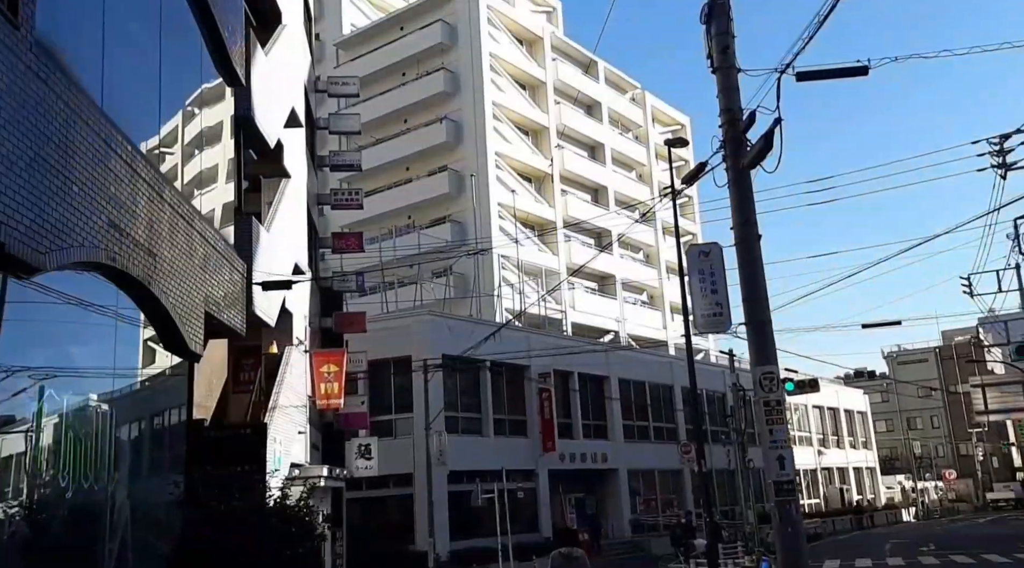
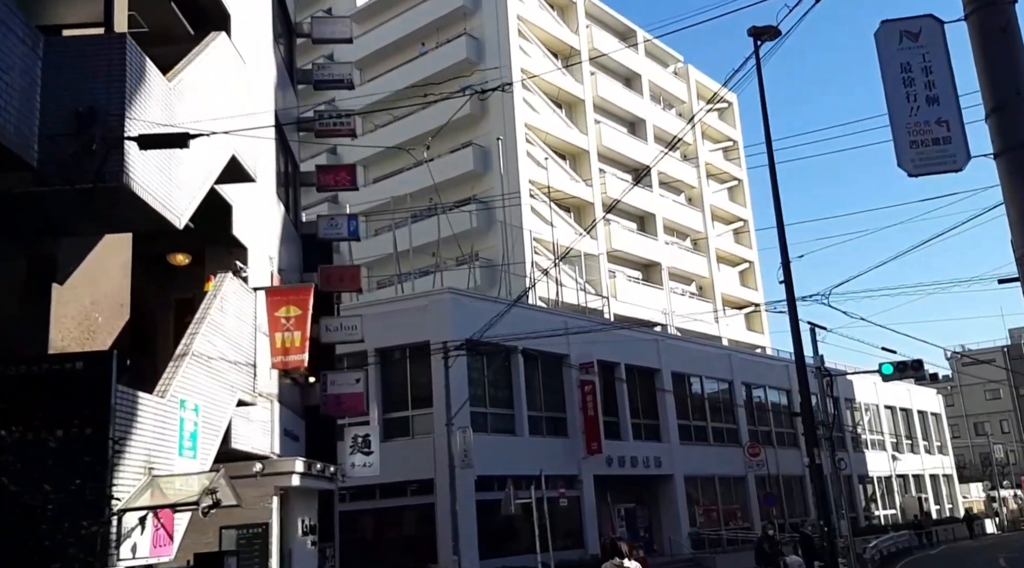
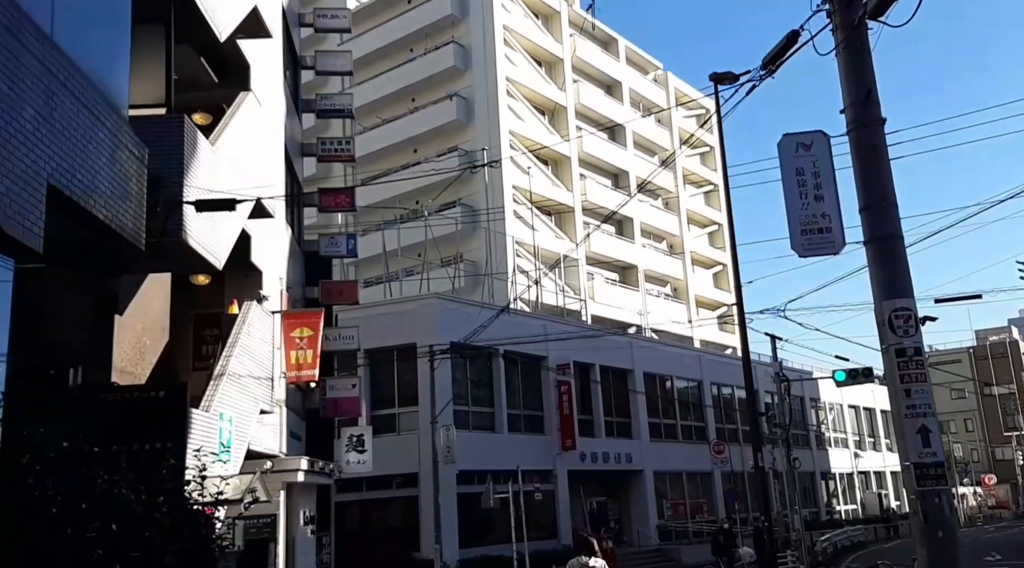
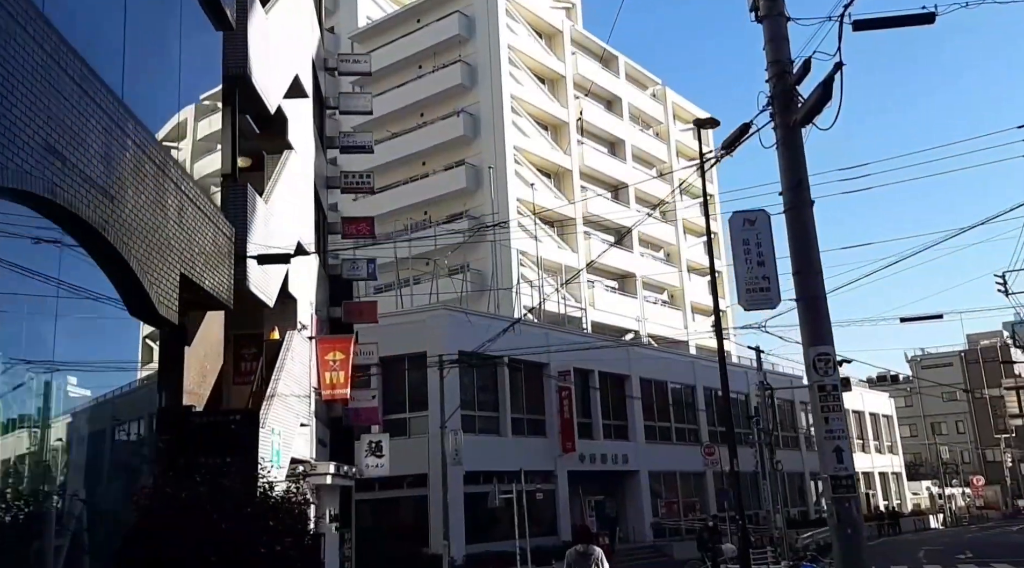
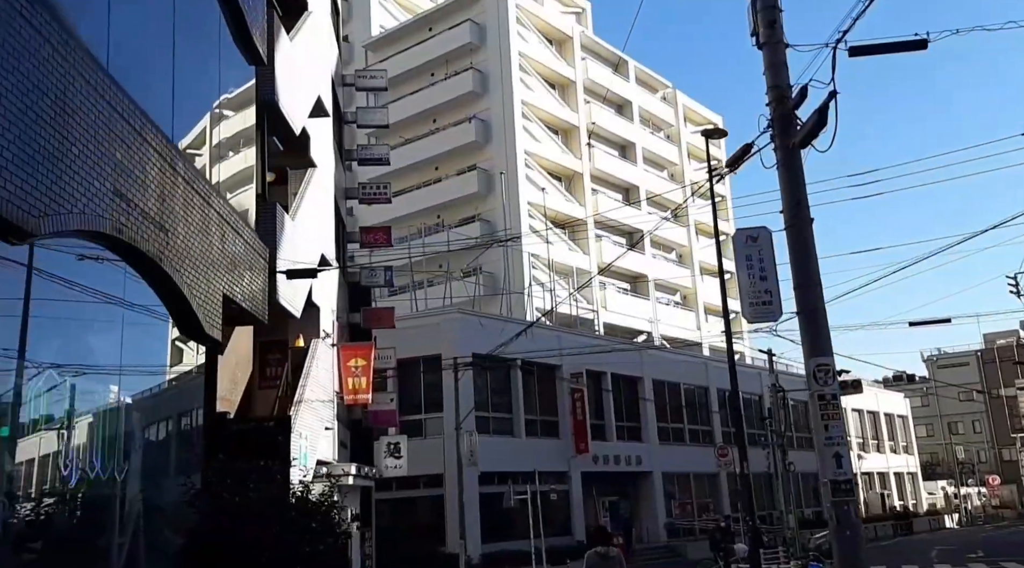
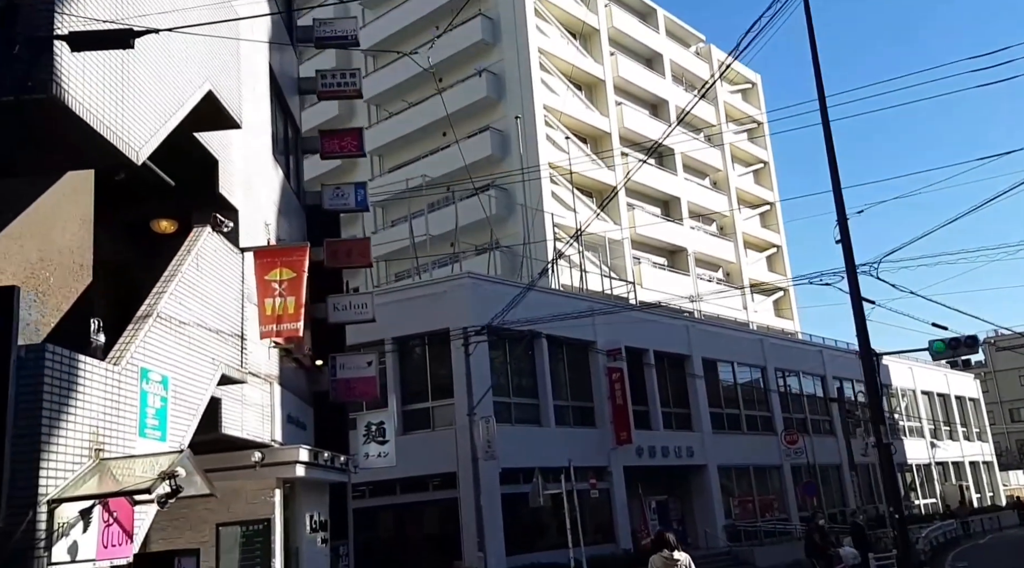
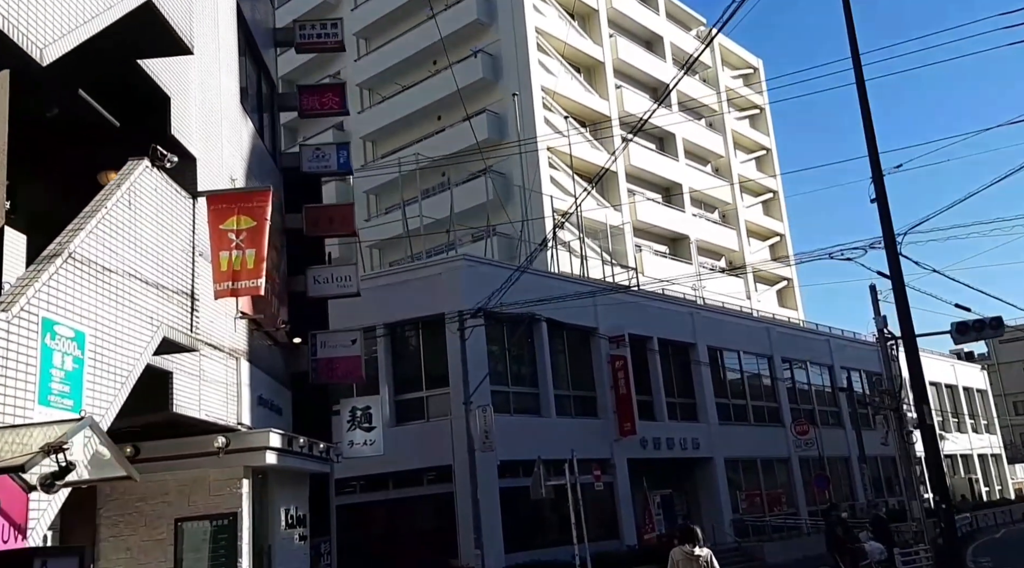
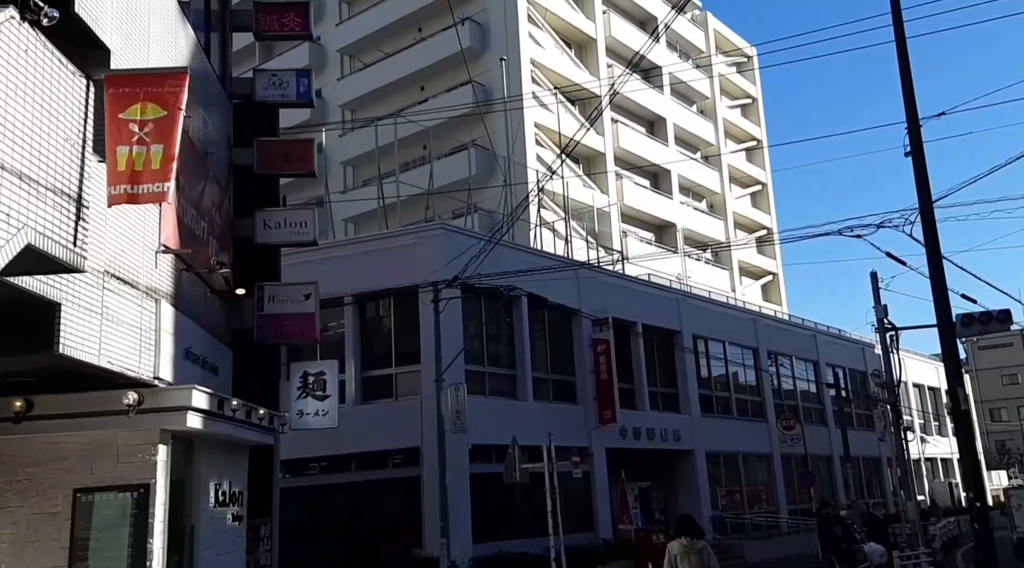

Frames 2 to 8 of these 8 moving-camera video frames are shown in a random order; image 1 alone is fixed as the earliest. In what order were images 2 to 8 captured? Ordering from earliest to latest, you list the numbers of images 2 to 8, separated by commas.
5, 4, 3, 2, 6, 7, 8
